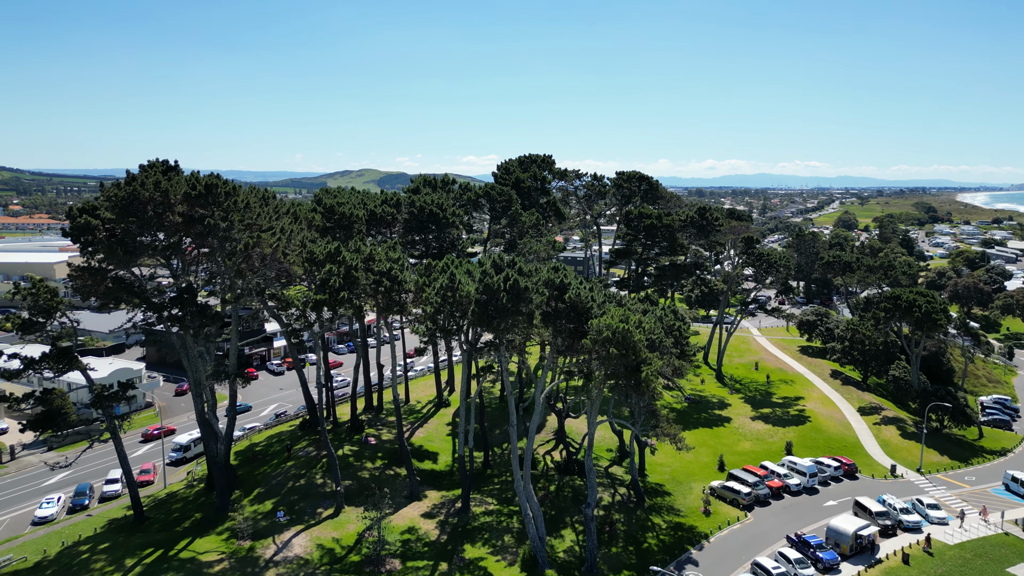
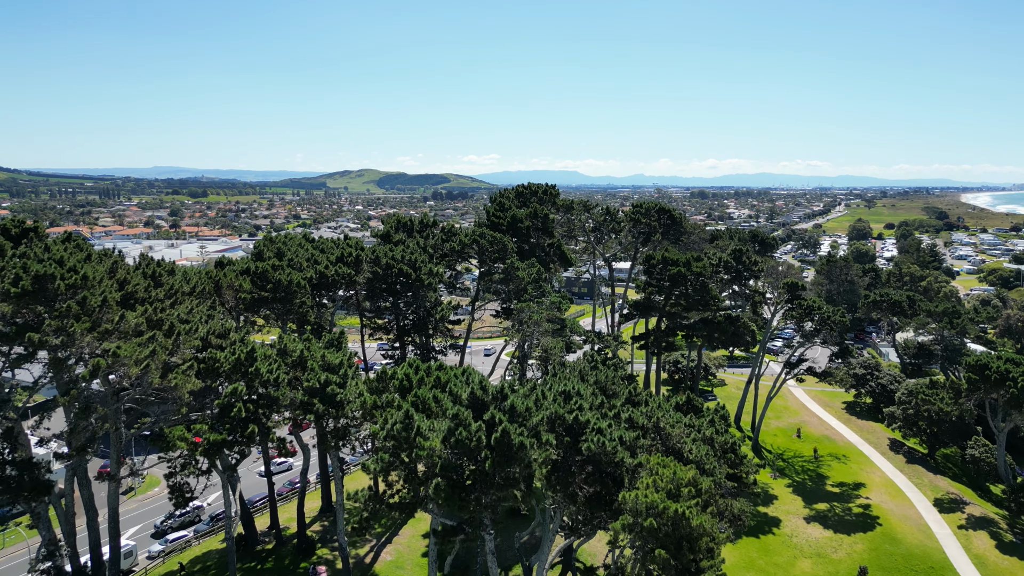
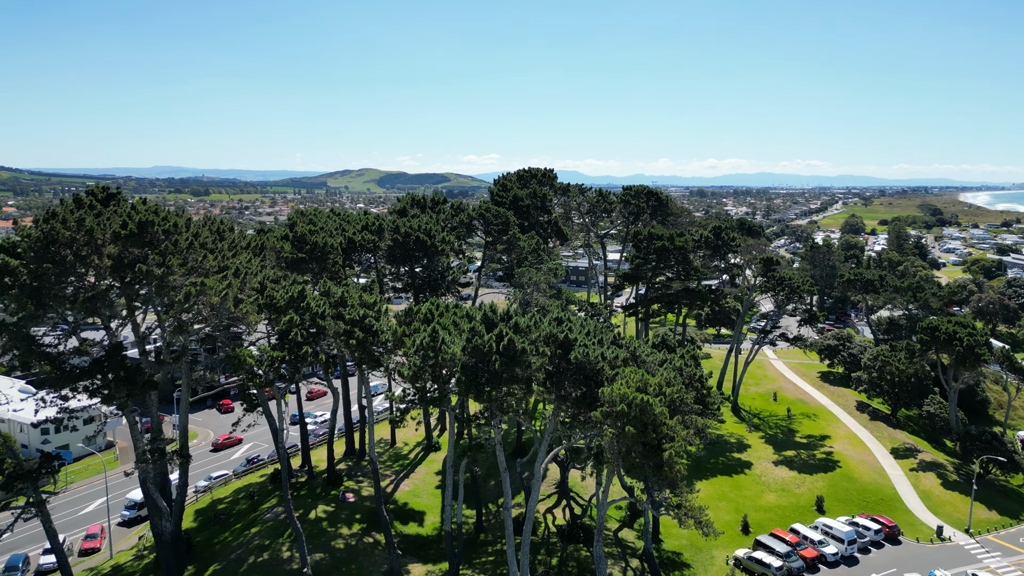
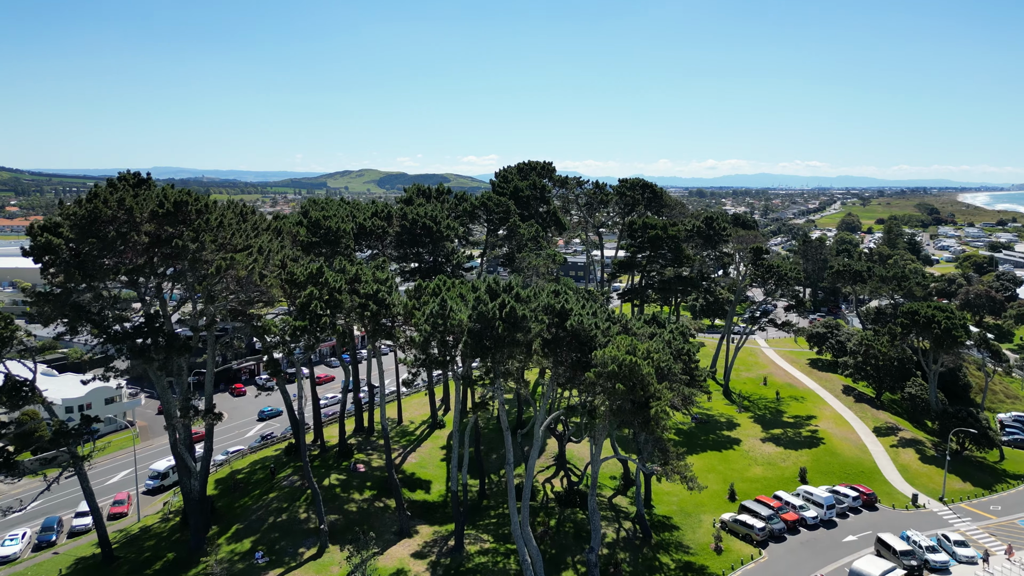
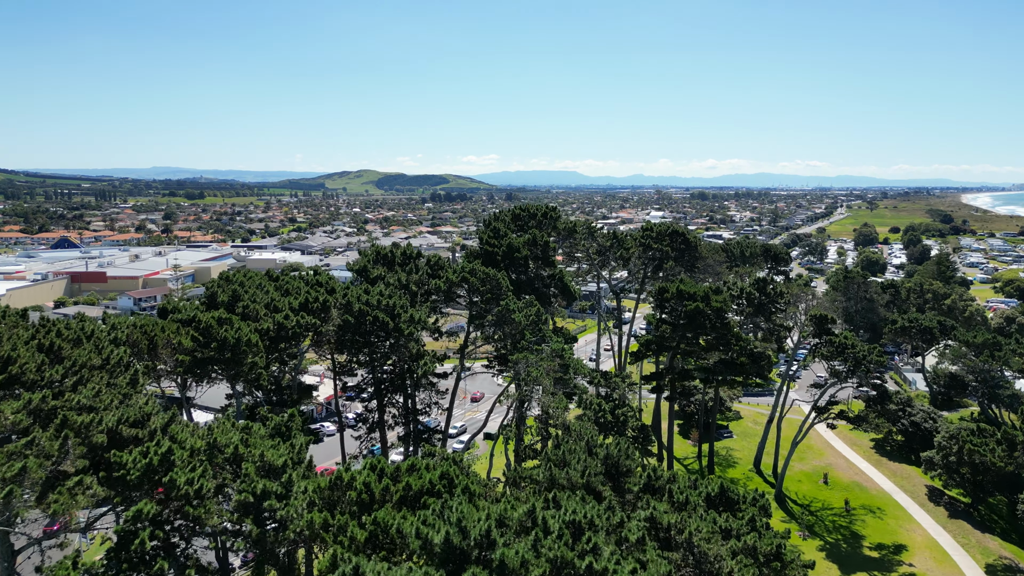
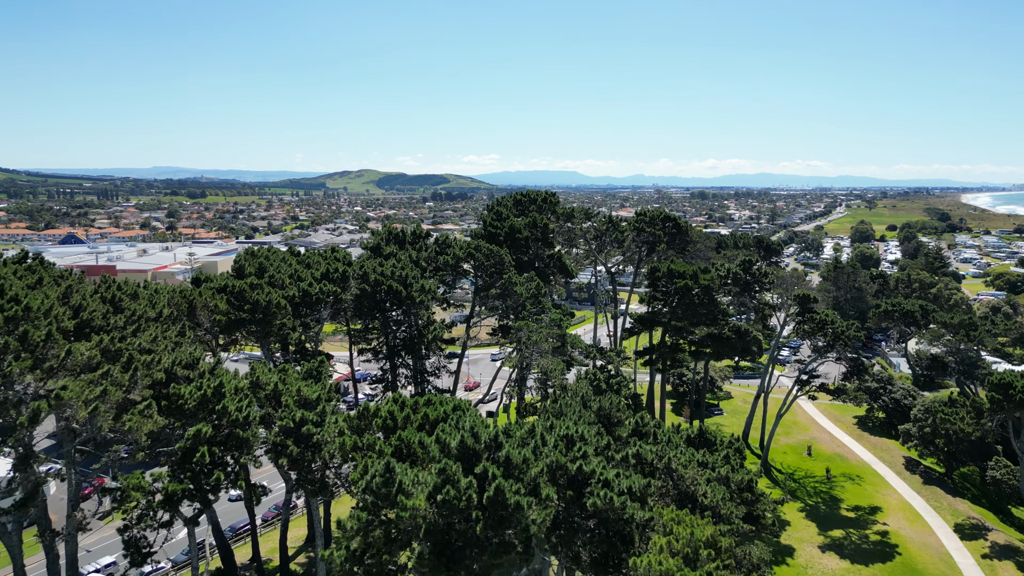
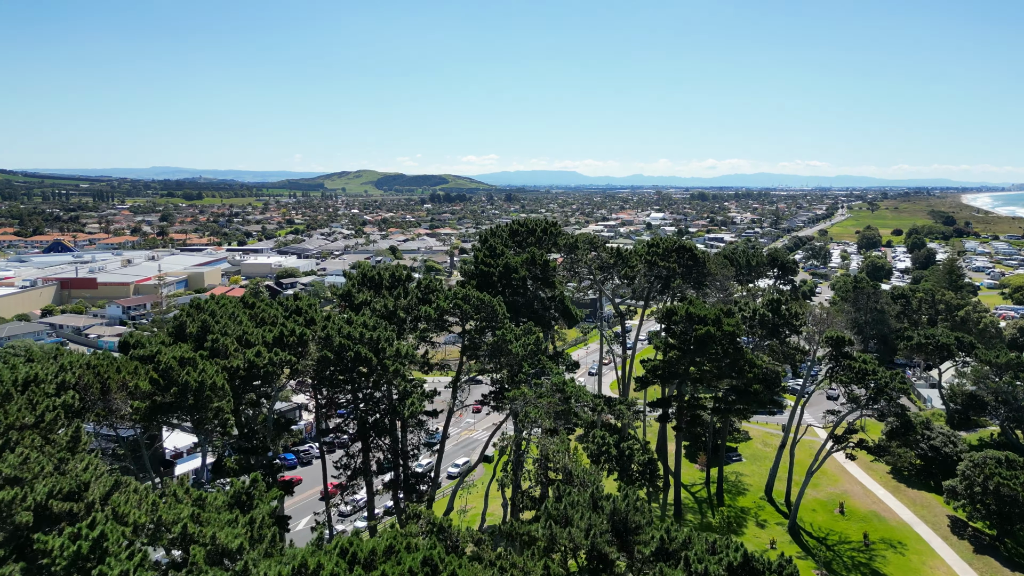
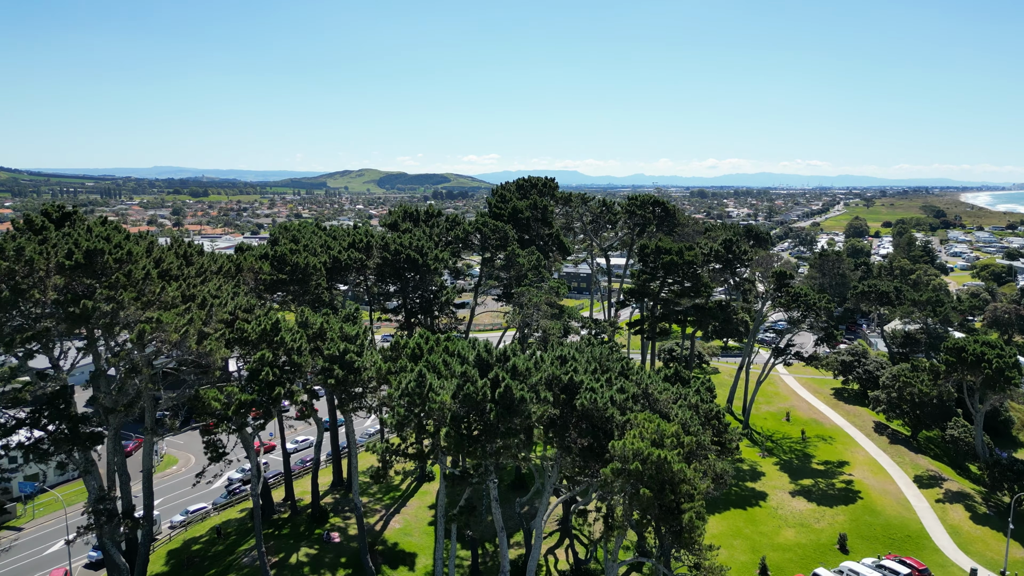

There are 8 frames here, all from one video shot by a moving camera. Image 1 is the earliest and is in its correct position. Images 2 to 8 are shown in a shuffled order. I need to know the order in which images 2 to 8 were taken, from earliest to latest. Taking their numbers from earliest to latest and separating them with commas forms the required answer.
4, 3, 8, 2, 6, 5, 7
